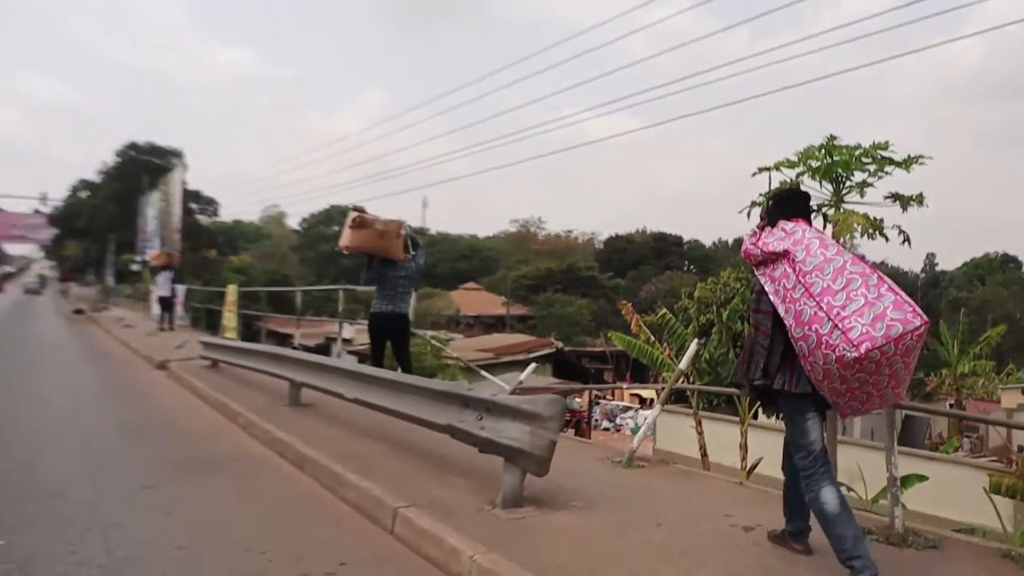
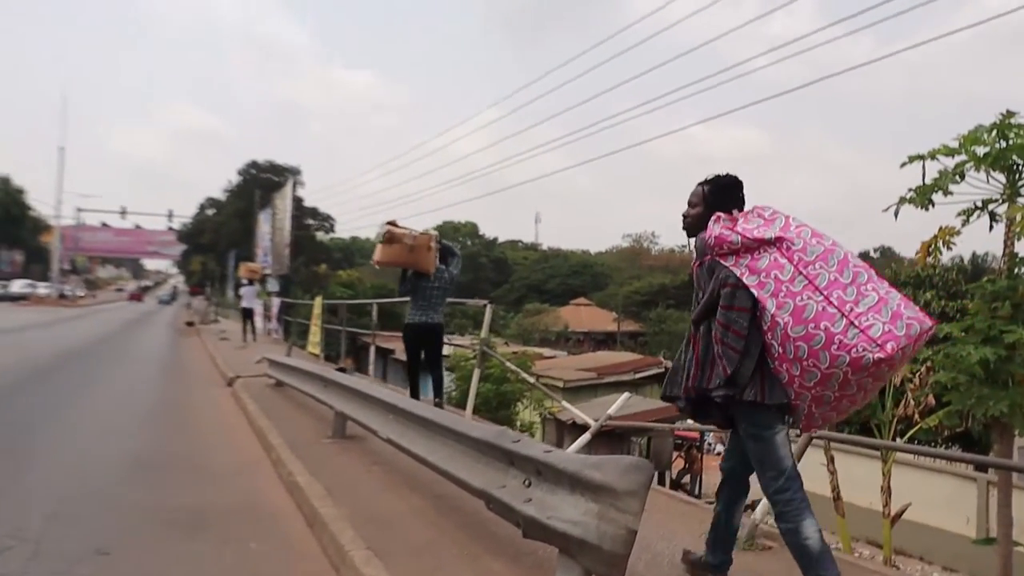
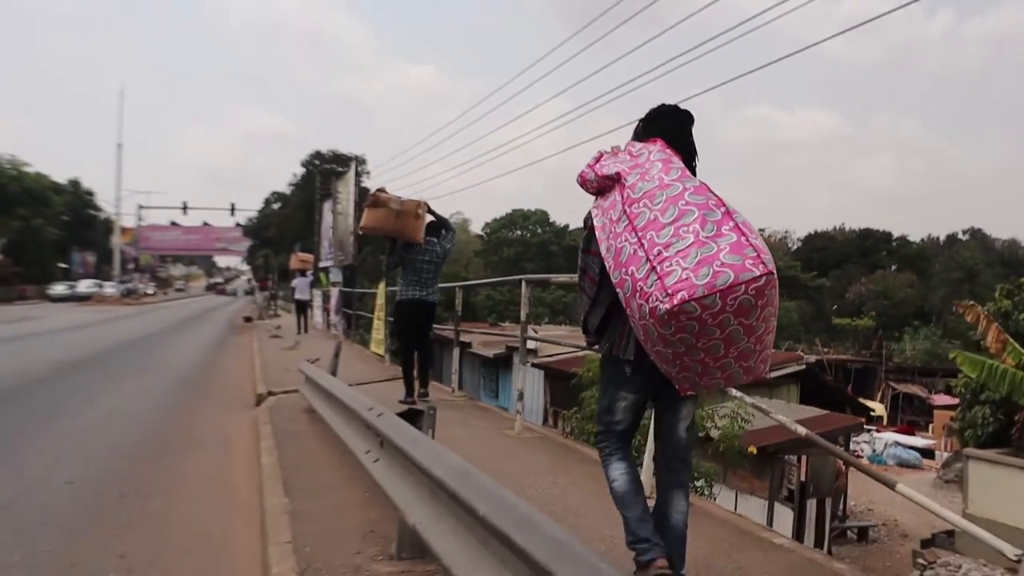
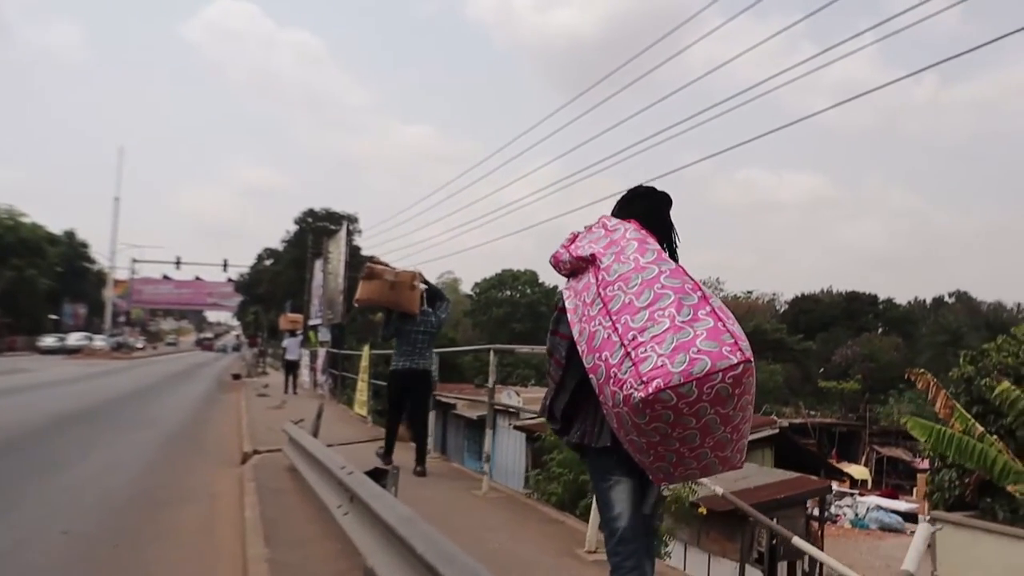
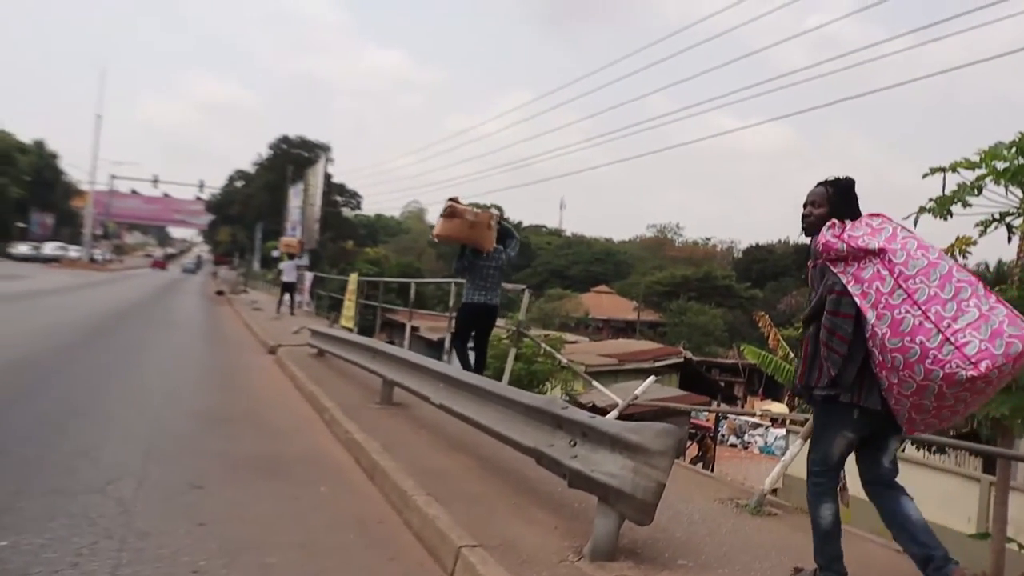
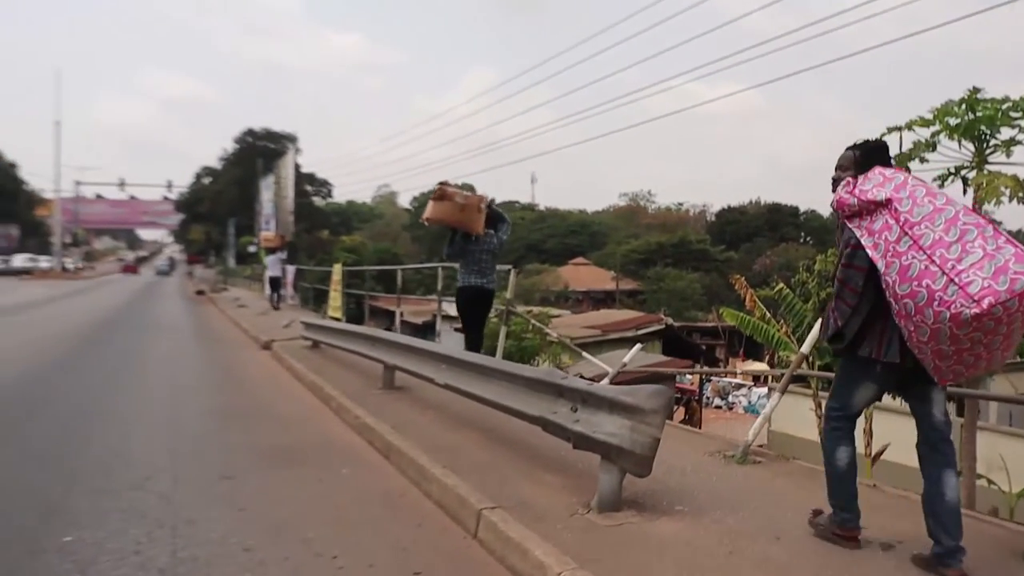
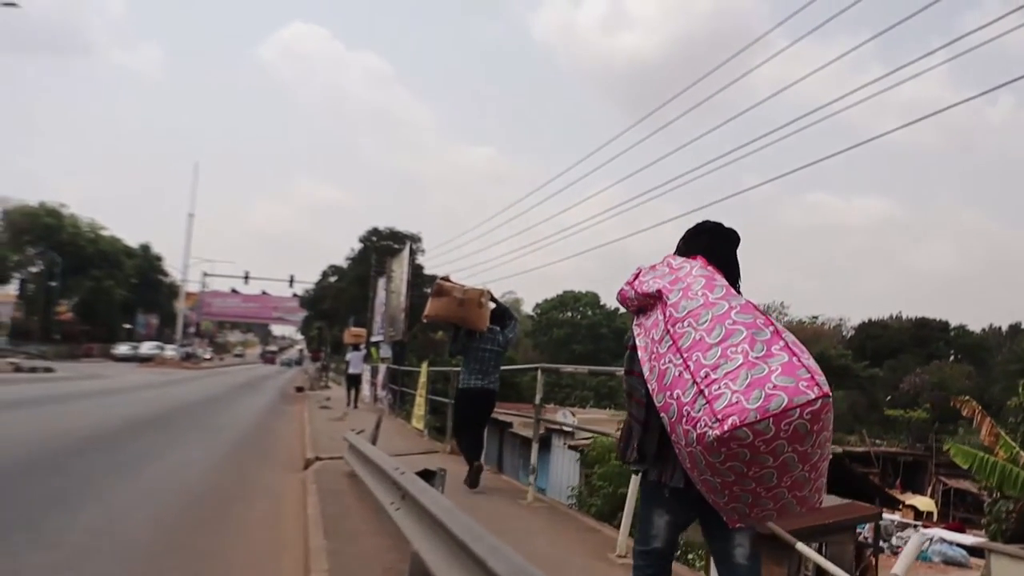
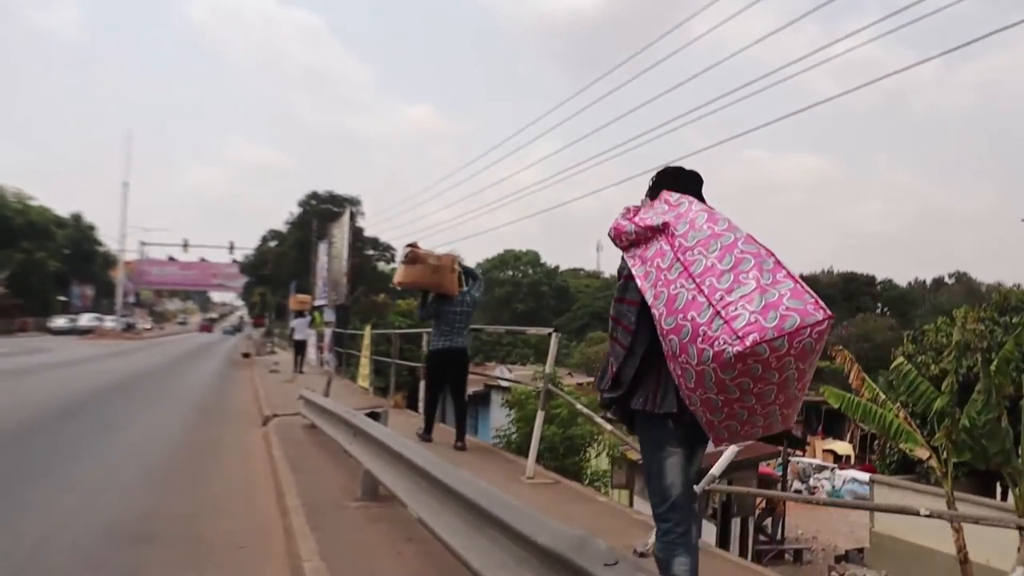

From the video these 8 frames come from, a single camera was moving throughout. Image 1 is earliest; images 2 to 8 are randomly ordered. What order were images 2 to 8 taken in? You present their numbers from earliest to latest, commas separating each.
6, 5, 2, 8, 7, 4, 3
